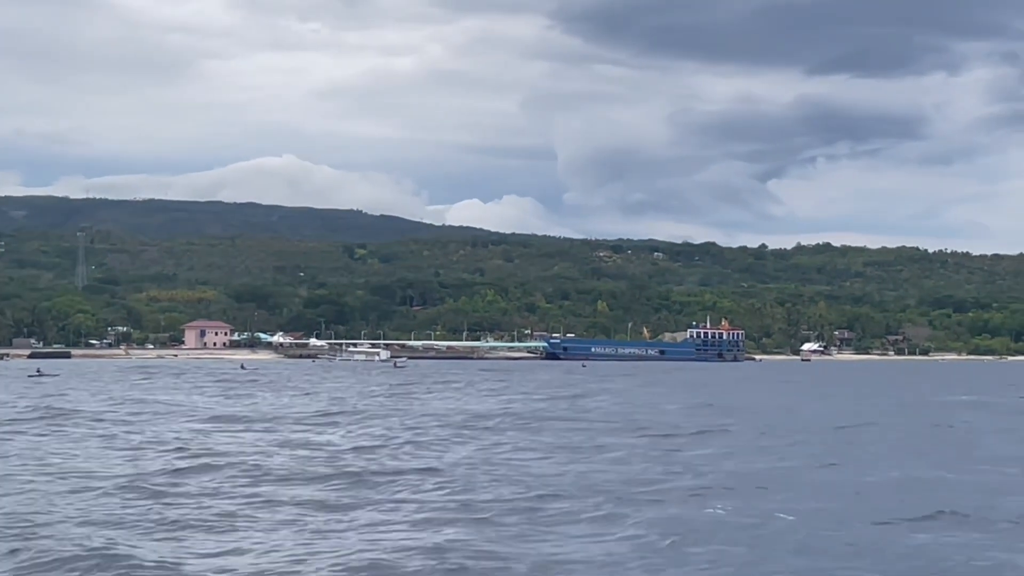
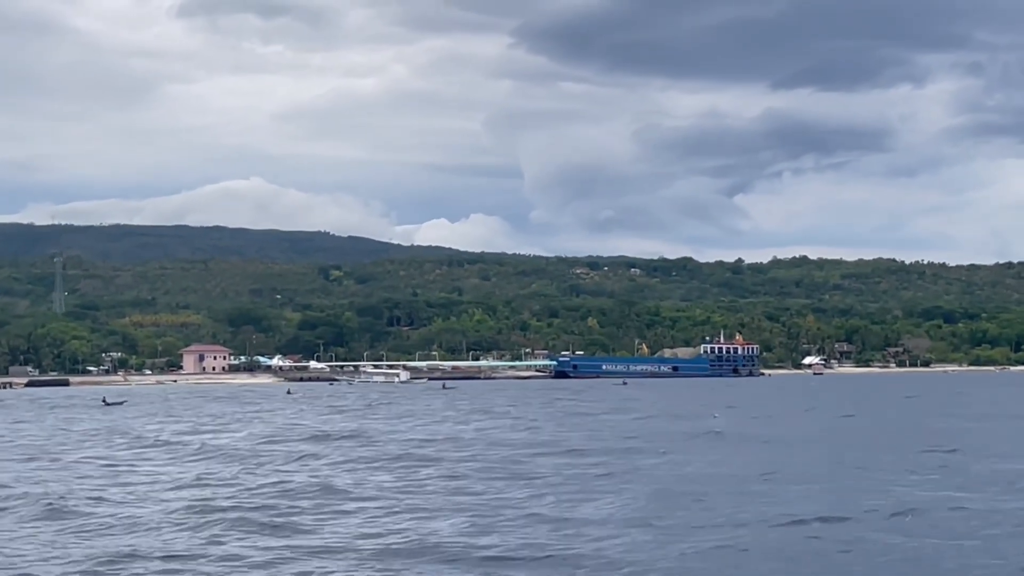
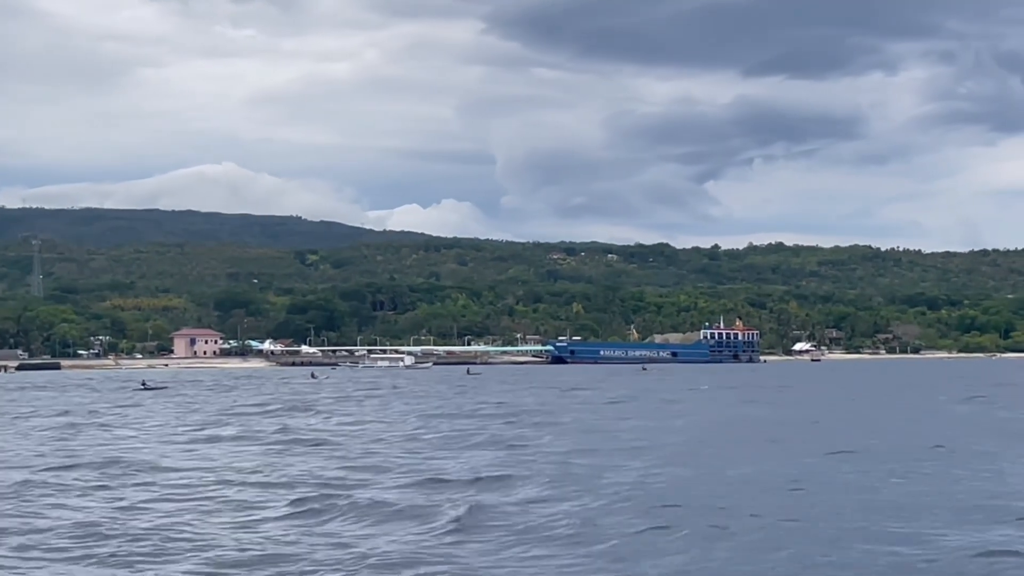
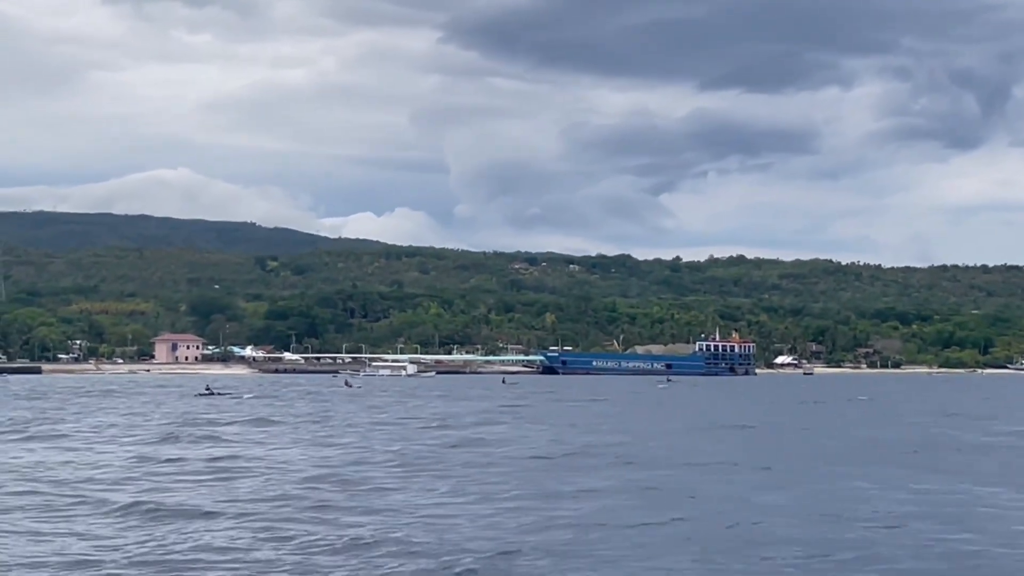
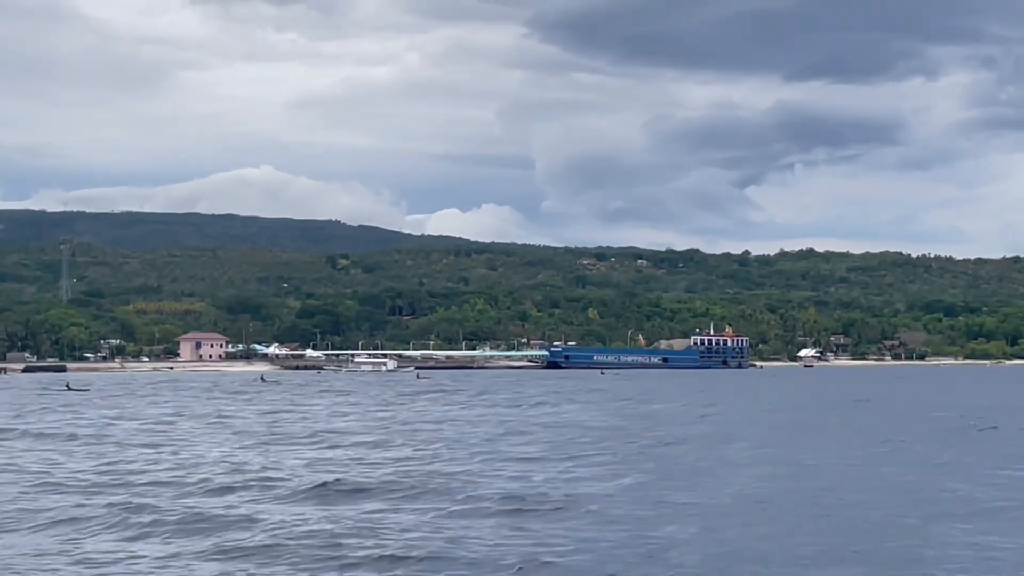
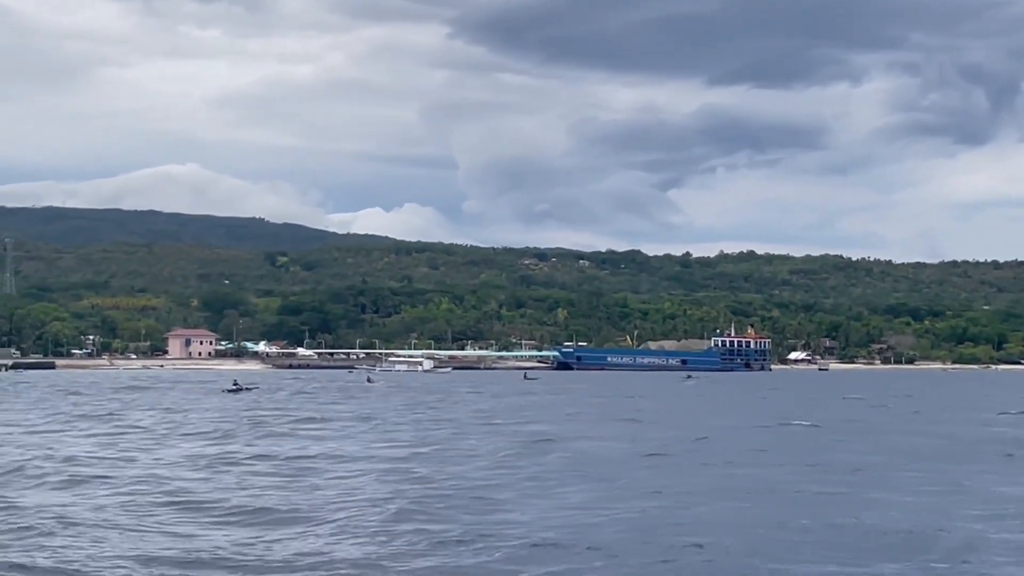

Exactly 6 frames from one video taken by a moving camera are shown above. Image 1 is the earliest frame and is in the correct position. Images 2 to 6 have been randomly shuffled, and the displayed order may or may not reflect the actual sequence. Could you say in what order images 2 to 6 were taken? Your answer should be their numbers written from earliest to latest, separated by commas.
5, 2, 3, 4, 6
